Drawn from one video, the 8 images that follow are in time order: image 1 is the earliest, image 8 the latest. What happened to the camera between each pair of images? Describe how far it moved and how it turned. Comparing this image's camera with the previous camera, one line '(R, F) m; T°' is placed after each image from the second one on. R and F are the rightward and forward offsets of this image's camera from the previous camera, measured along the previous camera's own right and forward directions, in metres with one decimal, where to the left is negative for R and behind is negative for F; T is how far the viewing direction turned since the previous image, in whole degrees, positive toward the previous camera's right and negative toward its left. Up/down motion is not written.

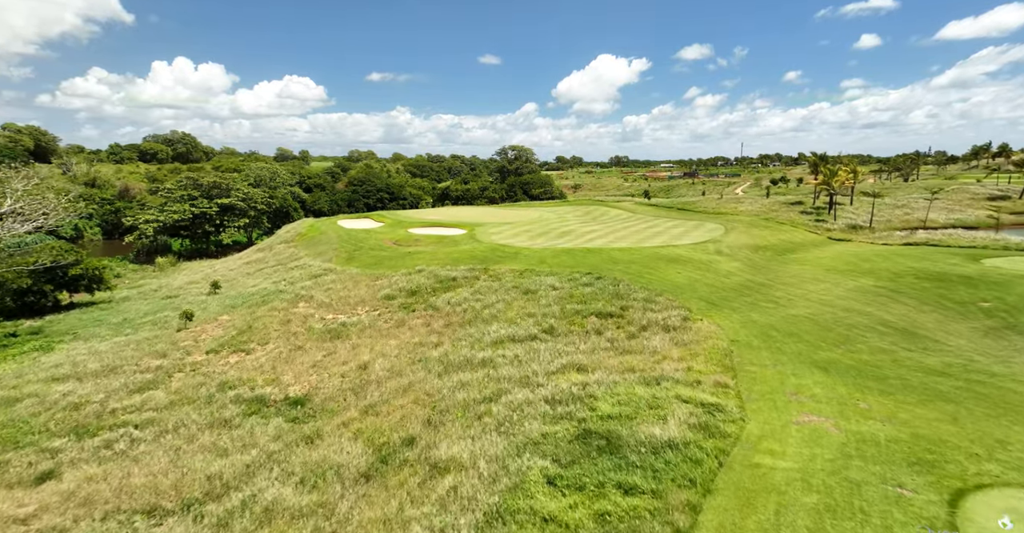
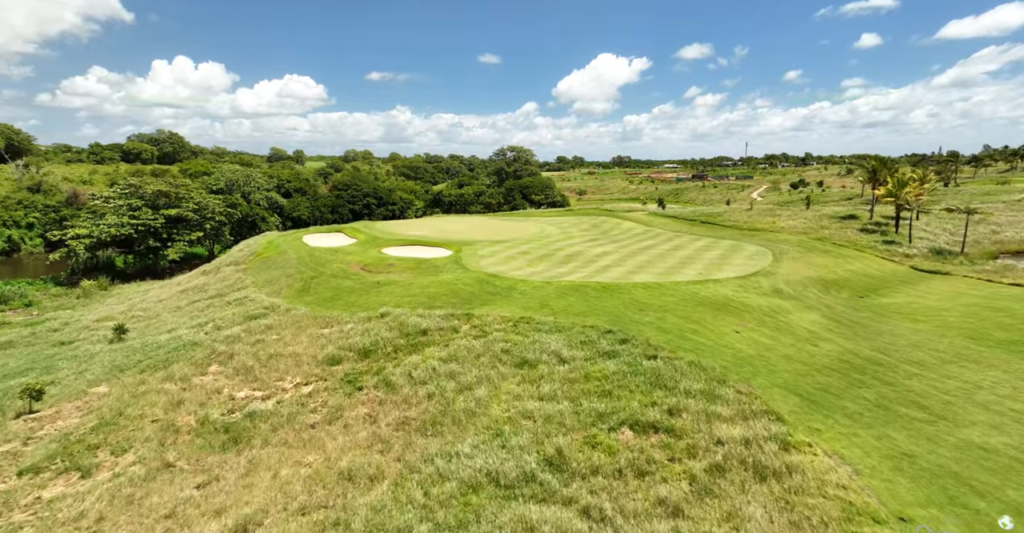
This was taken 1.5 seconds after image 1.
(+0.4, +7.8) m; 0°
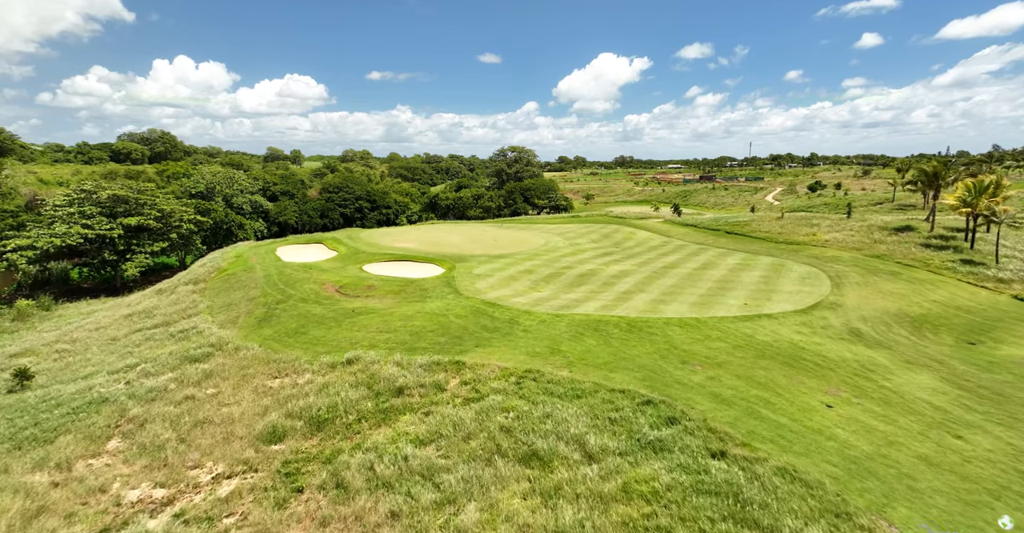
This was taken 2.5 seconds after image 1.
(-0.1, +5.3) m; 0°
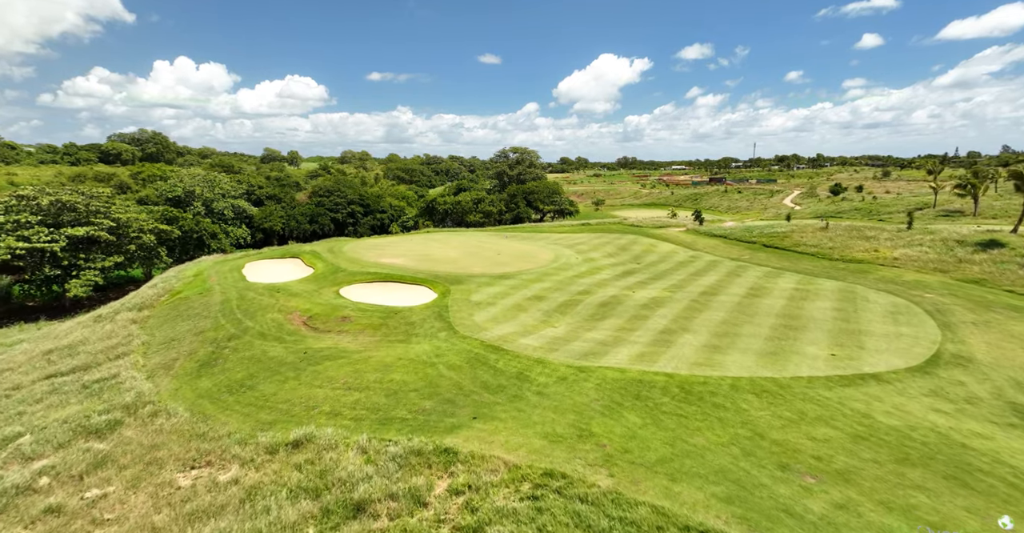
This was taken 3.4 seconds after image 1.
(-0.3, +5.6) m; 0°
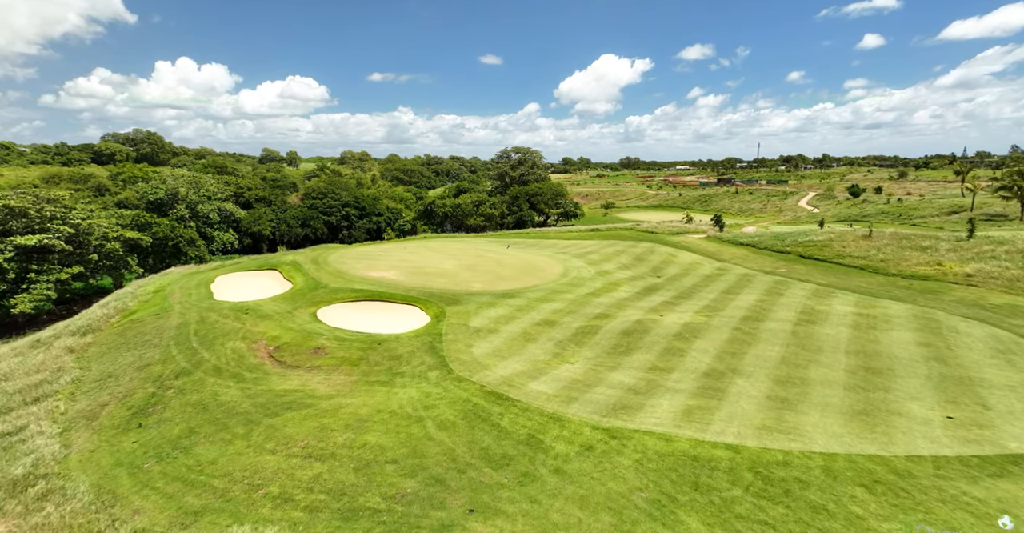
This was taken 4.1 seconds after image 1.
(-0.2, +4.1) m; 0°
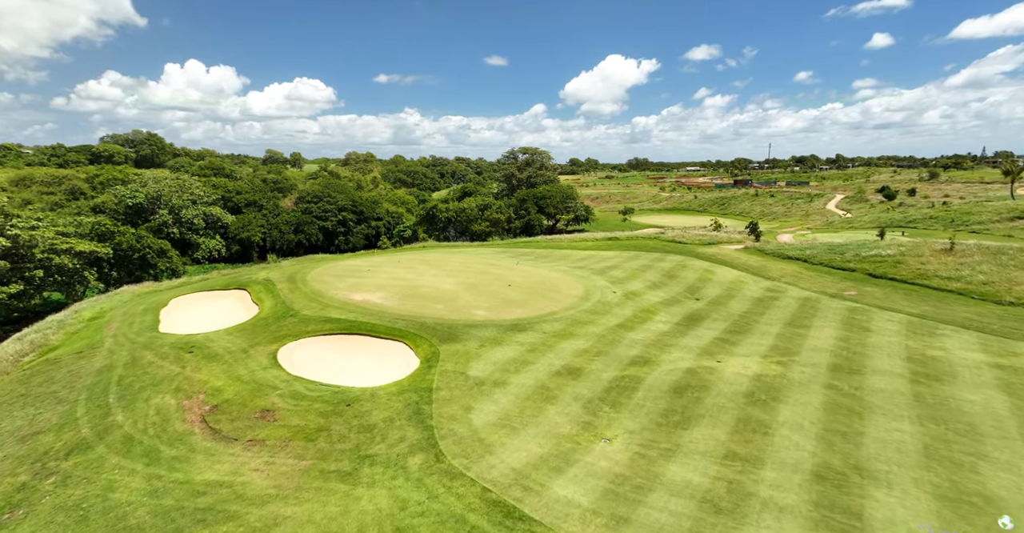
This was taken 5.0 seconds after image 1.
(-0.3, +5.4) m; -1°
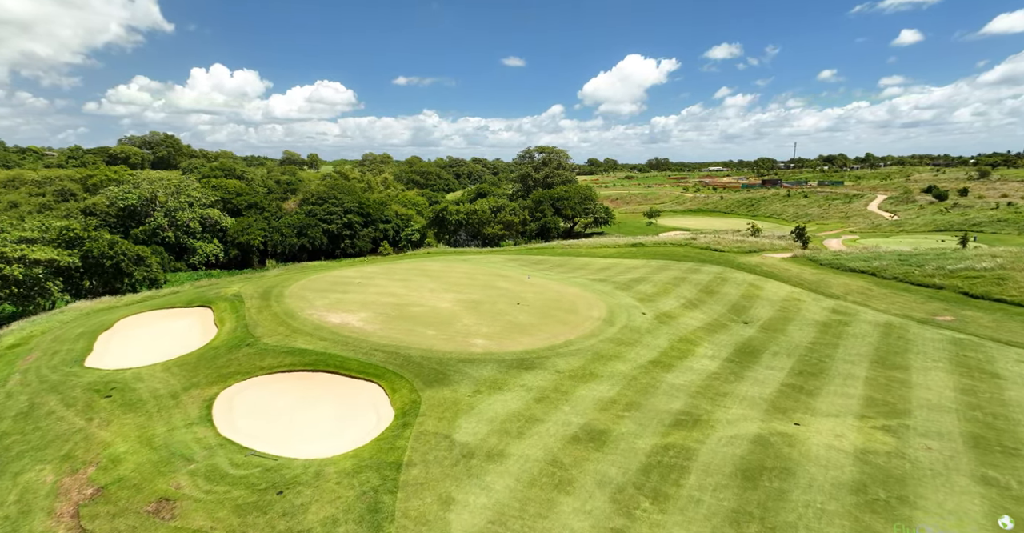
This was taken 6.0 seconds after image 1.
(+0.4, +4.7) m; -2°
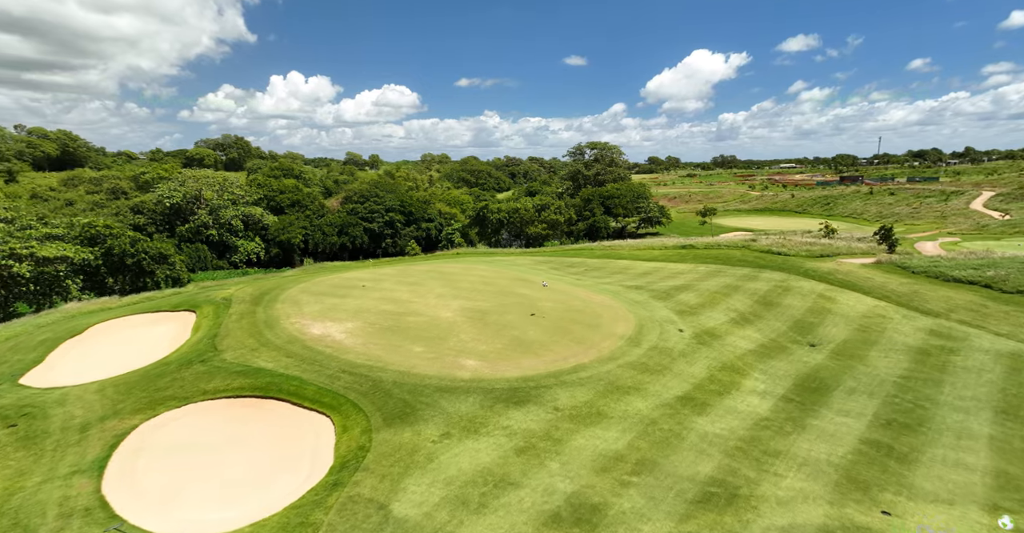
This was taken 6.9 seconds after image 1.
(+1.9, +3.7) m; -7°
